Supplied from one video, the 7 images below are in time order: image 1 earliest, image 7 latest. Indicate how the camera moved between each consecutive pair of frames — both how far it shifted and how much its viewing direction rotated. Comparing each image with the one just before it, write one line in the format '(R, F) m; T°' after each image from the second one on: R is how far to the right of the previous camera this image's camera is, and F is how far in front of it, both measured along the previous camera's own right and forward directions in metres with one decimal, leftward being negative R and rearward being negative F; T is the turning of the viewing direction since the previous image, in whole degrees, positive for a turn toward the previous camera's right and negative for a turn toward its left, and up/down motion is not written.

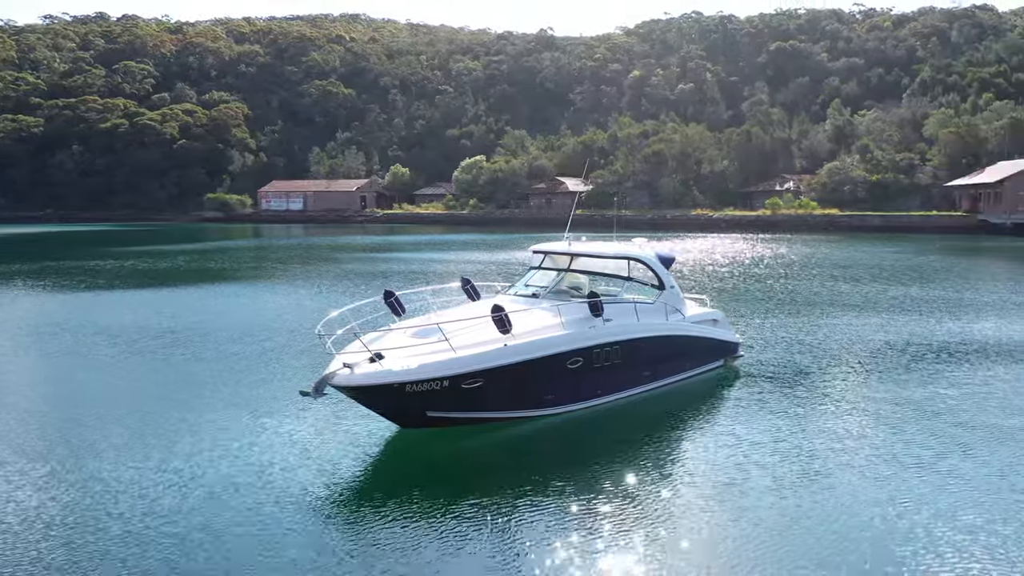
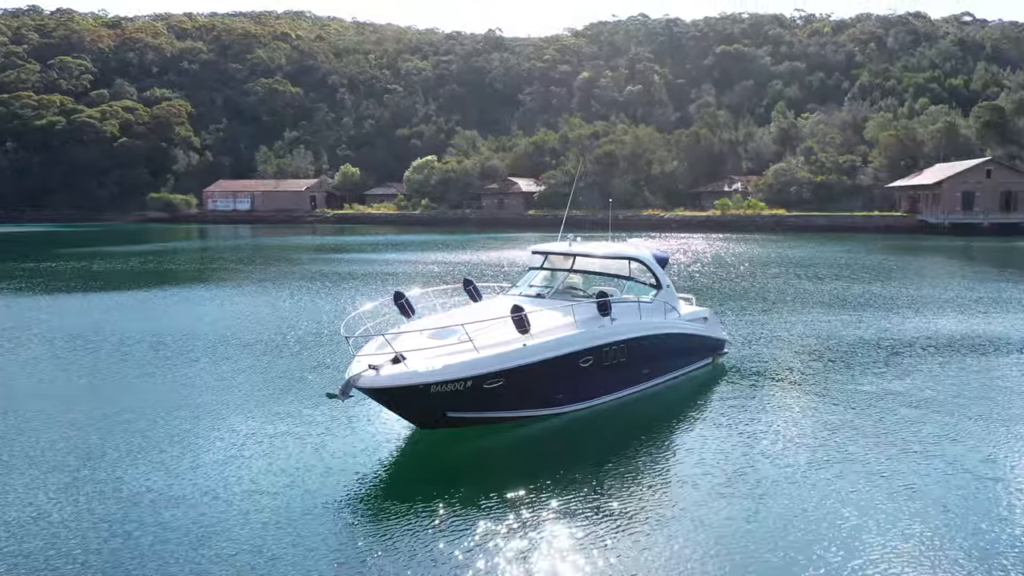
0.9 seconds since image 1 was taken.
(-1.0, -0.1) m; +4°
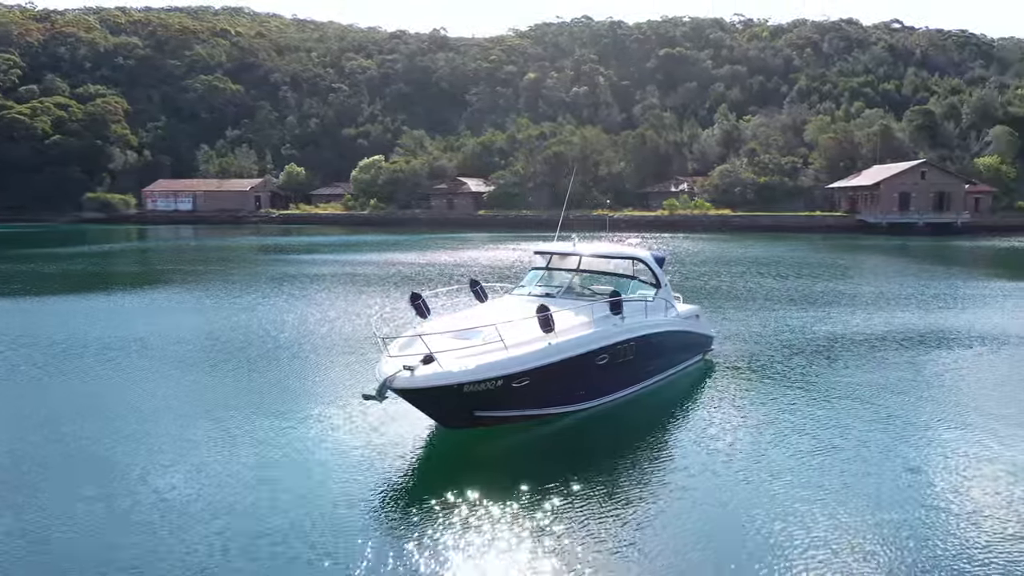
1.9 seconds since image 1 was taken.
(-1.1, -0.1) m; +4°
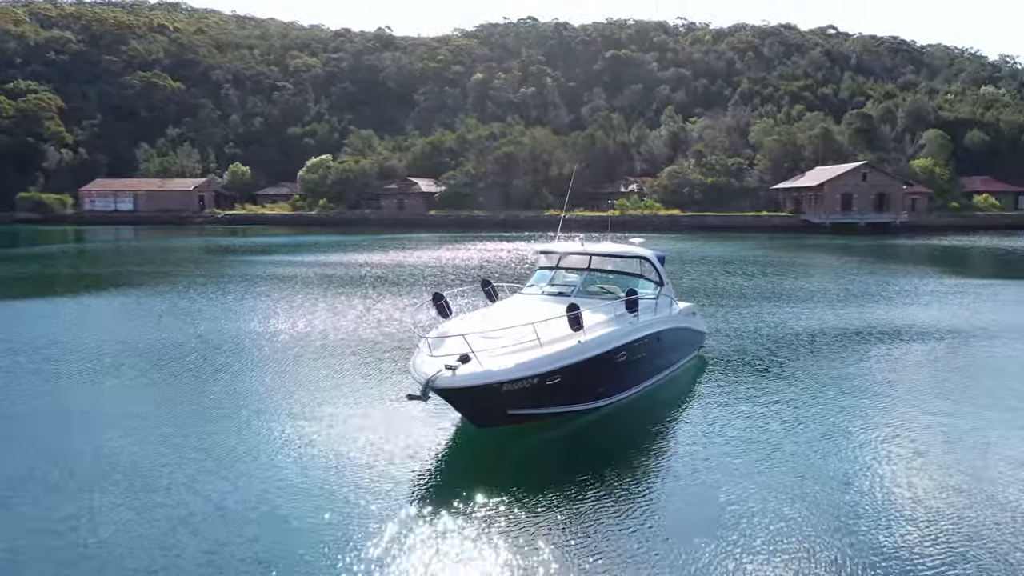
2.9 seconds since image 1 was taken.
(-1.2, -0.1) m; +4°
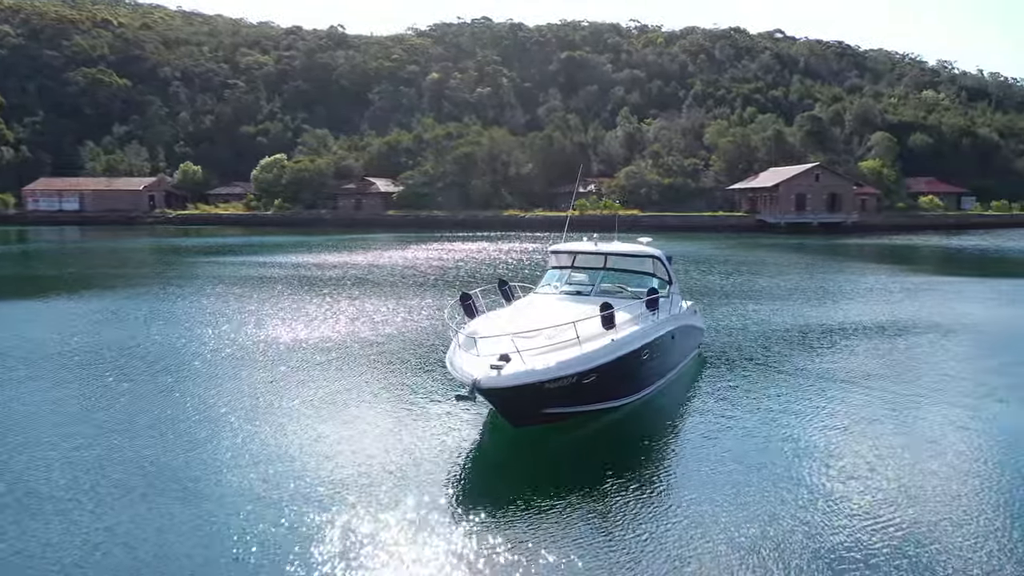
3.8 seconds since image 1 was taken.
(-1.2, 0.0) m; +3°
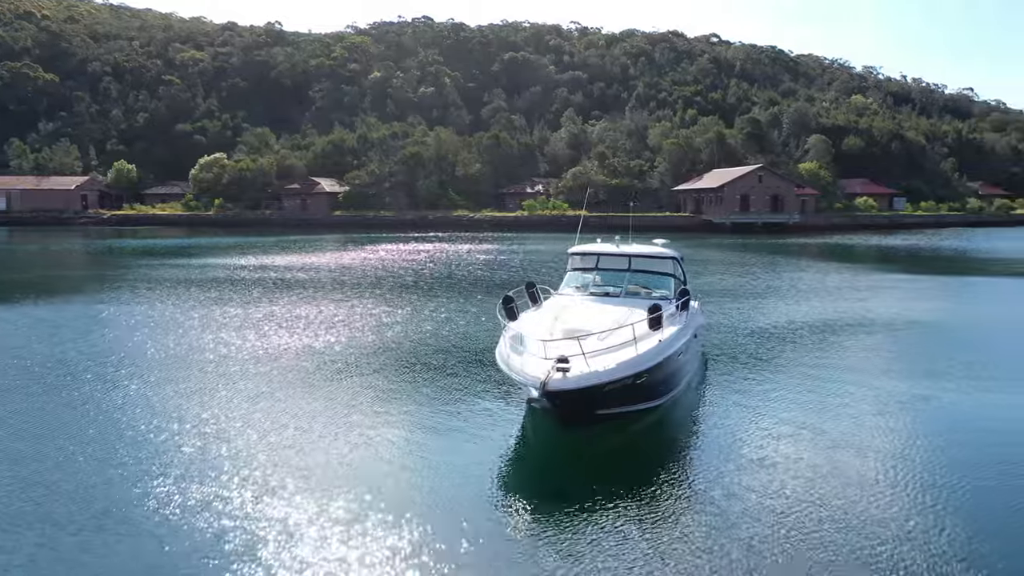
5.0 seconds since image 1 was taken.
(-1.6, 0.0) m; +4°
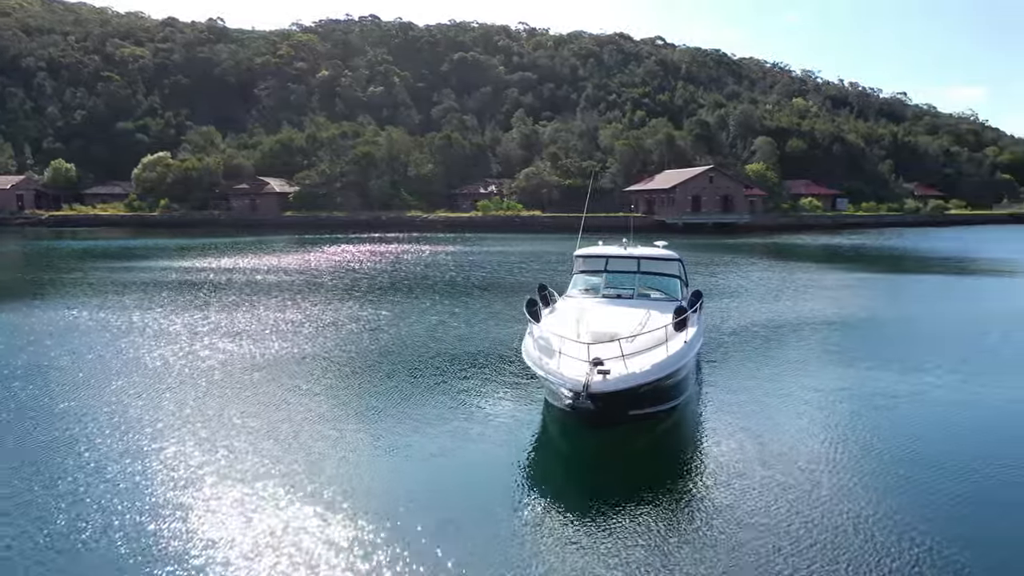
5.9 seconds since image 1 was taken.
(-1.2, -0.1) m; +4°
